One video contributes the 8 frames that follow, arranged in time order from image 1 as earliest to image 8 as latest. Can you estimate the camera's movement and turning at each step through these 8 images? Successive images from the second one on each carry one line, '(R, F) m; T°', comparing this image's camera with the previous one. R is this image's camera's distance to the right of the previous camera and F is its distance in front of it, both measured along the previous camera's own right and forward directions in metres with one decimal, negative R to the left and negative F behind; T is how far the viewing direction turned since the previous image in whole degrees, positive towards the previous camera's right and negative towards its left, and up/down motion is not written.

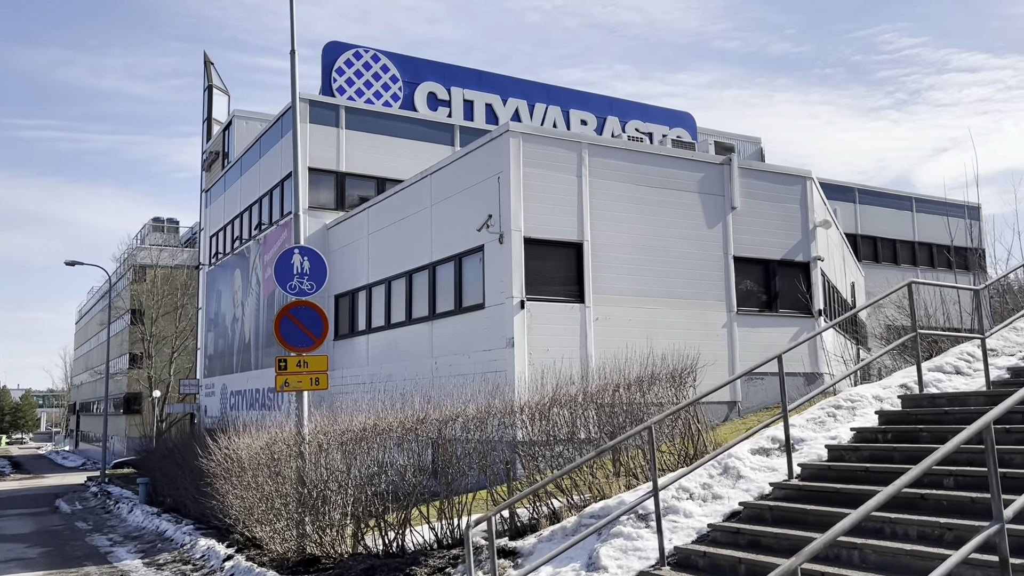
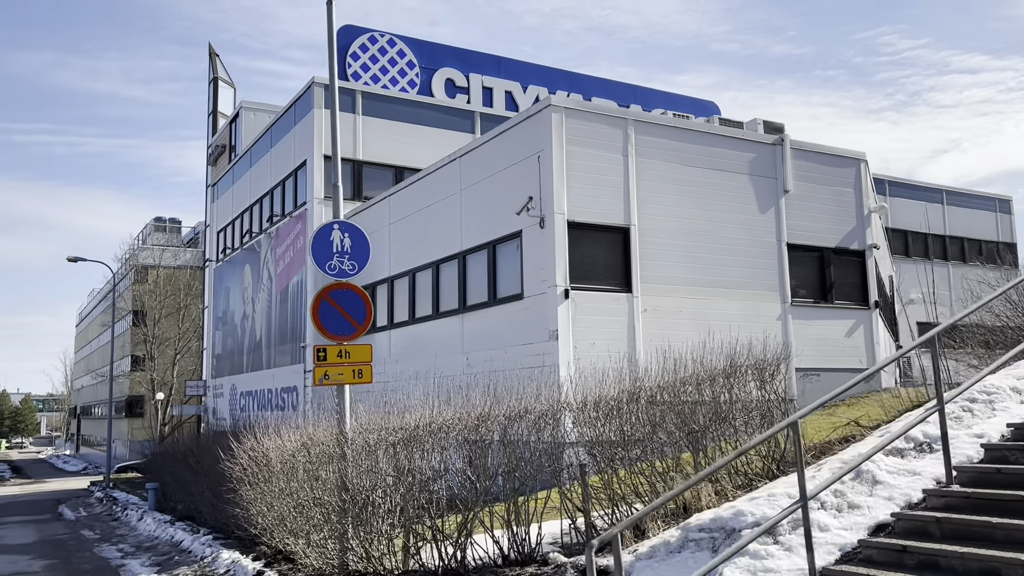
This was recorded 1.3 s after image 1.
(-0.7, +1.1) m; 0°
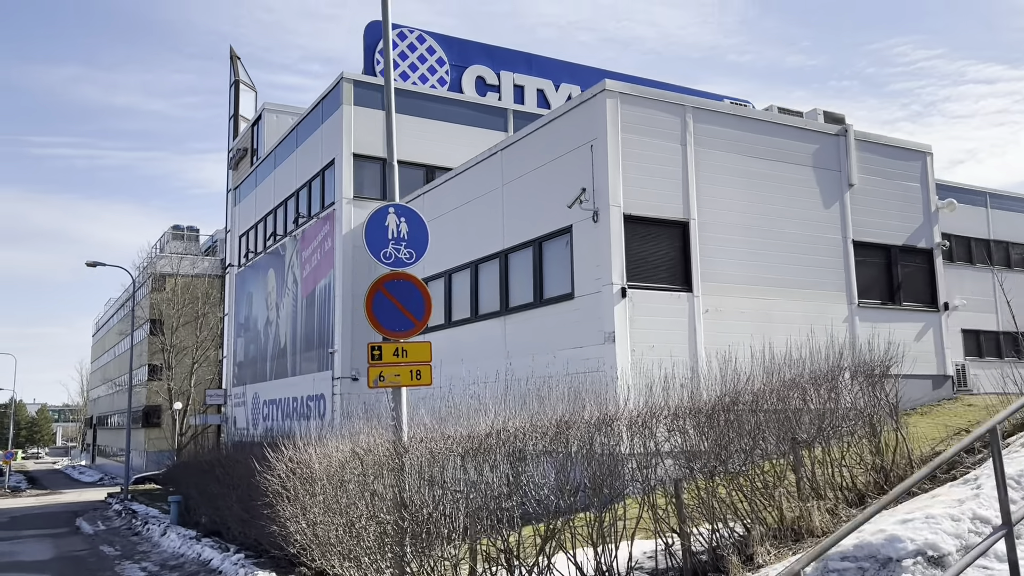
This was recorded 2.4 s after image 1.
(-0.6, +1.0) m; -1°
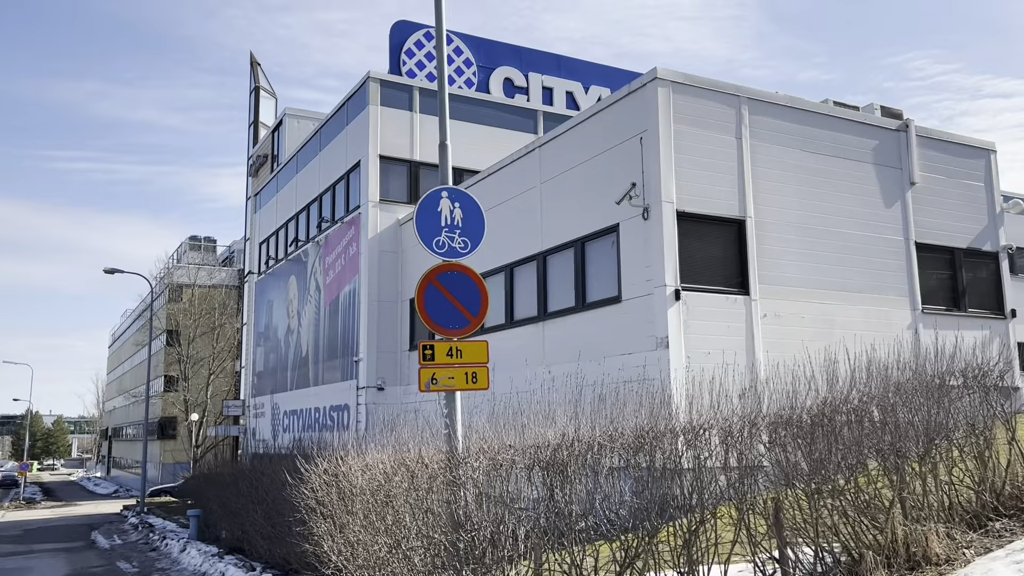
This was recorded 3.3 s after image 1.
(-0.4, +0.8) m; -1°
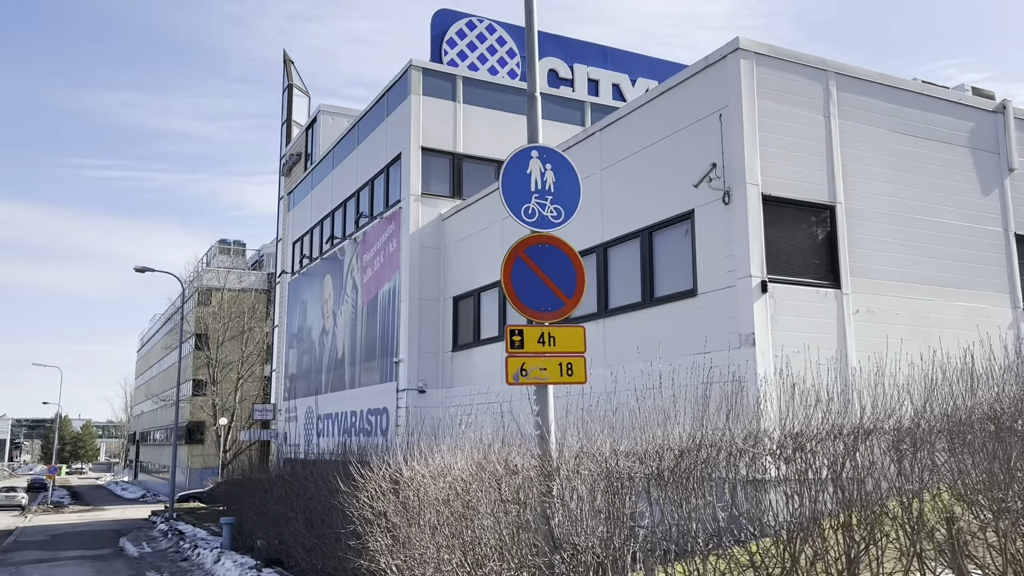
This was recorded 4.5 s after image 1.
(-0.5, +1.0) m; -2°
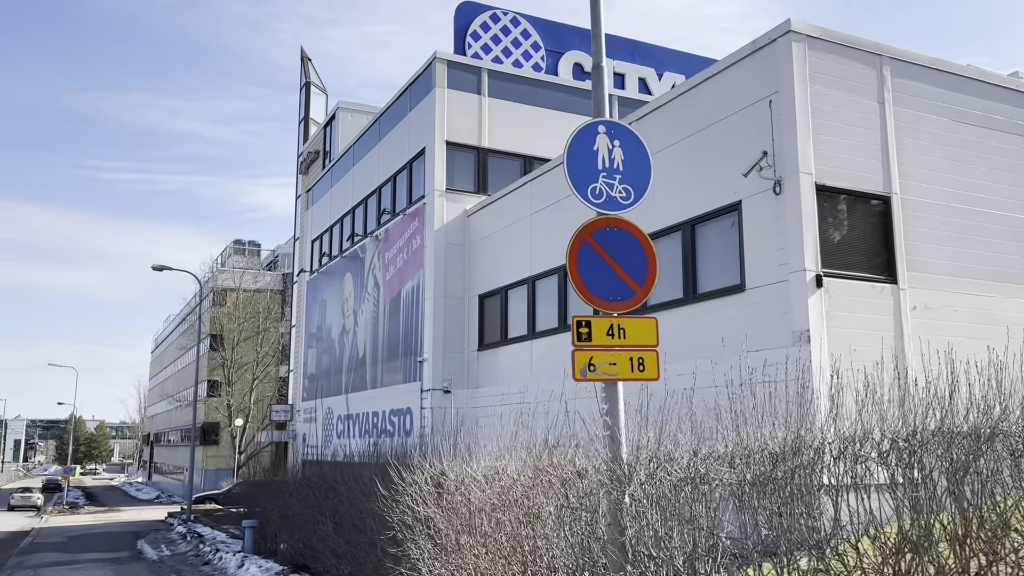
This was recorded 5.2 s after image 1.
(-0.3, +0.5) m; -1°
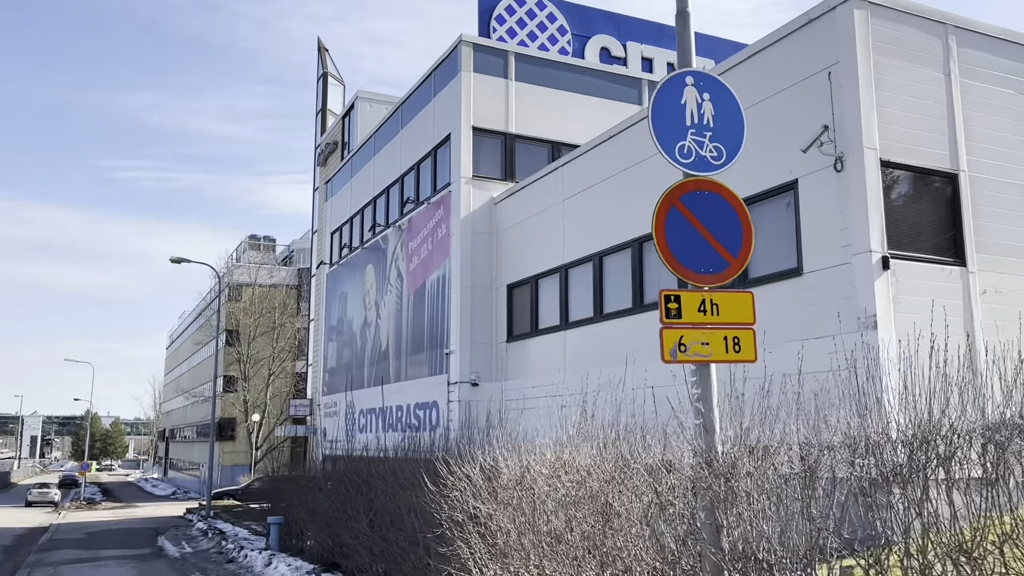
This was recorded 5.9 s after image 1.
(-0.4, +0.6) m; -1°
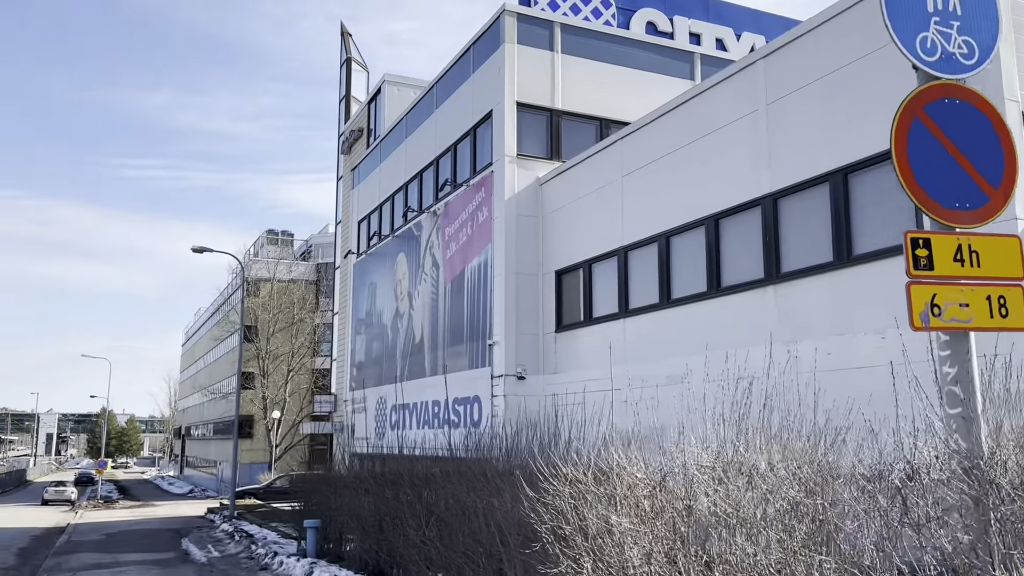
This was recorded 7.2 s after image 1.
(-0.7, +1.2) m; -1°
